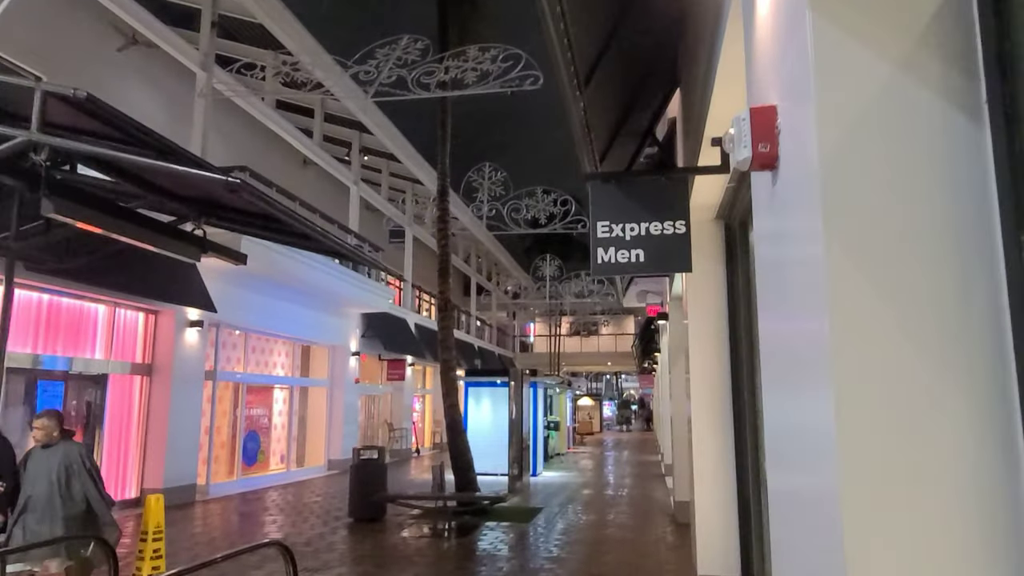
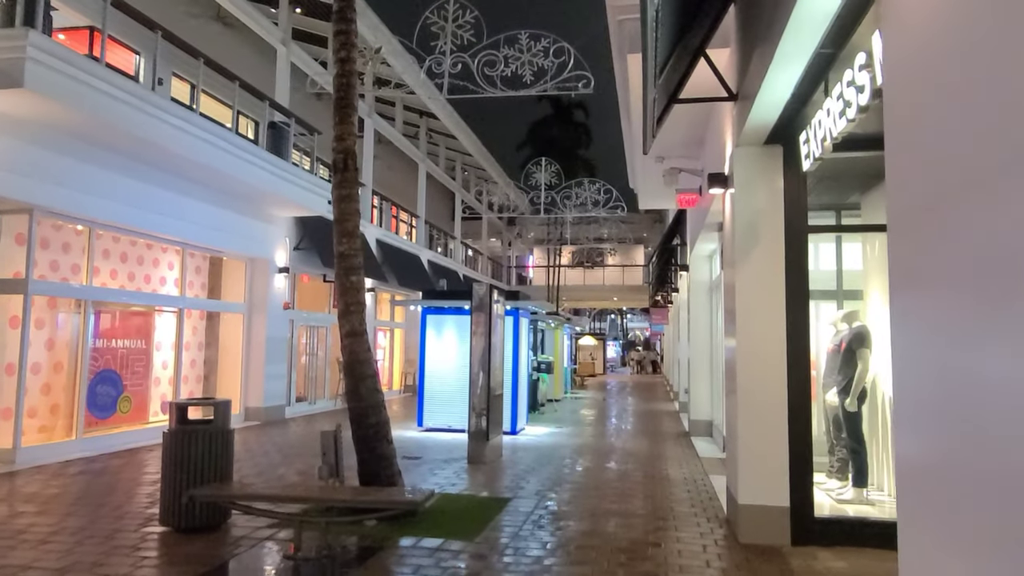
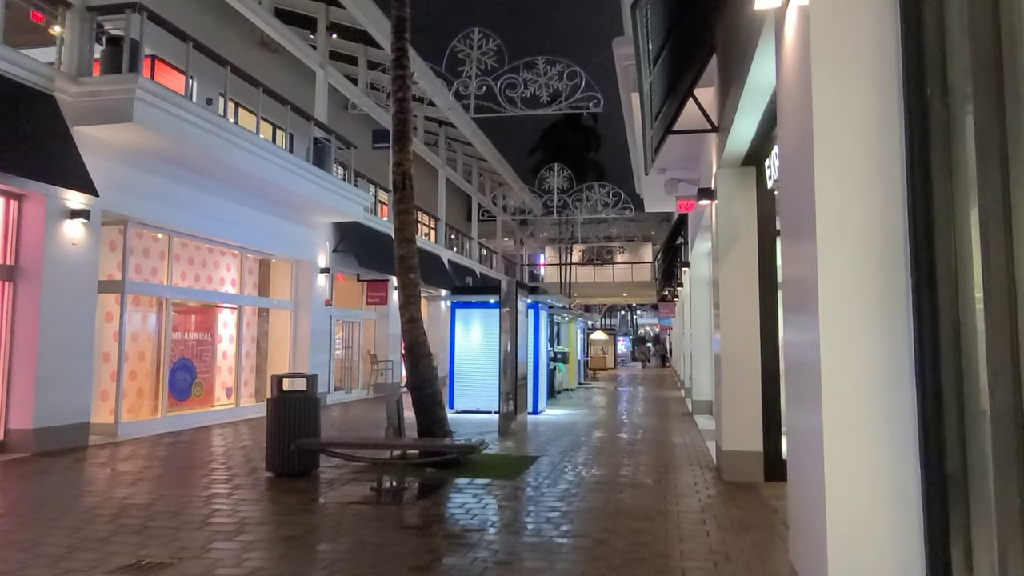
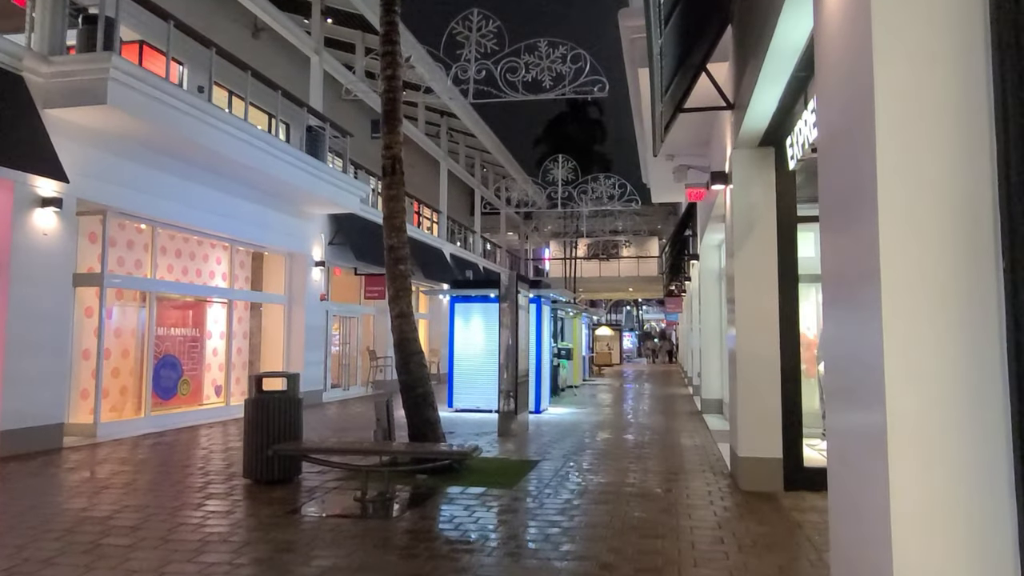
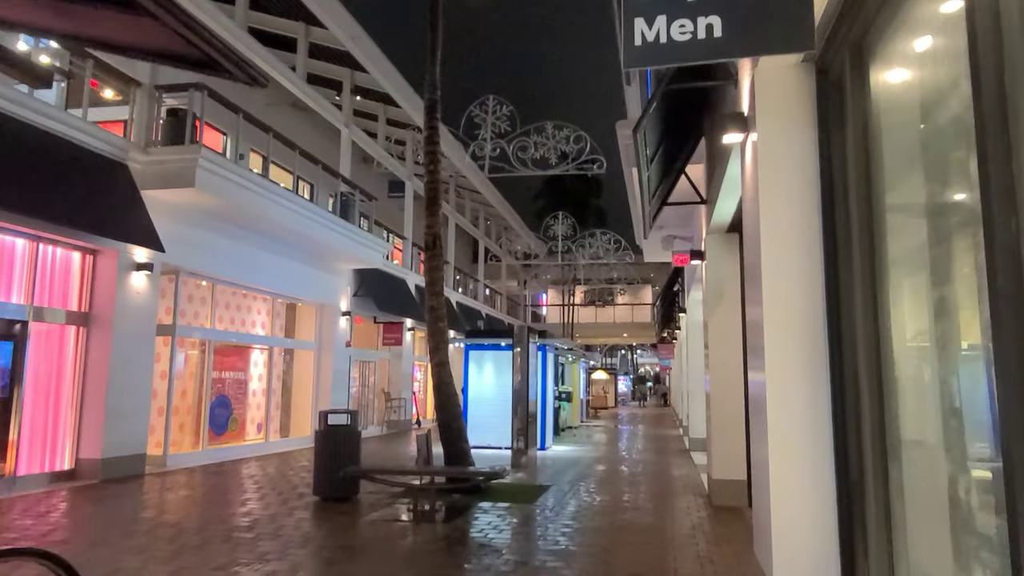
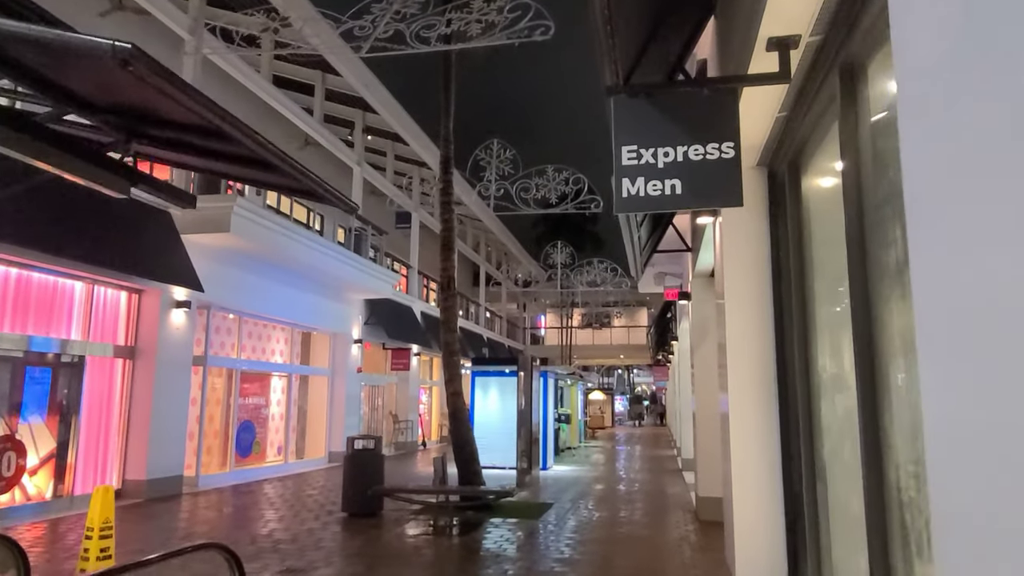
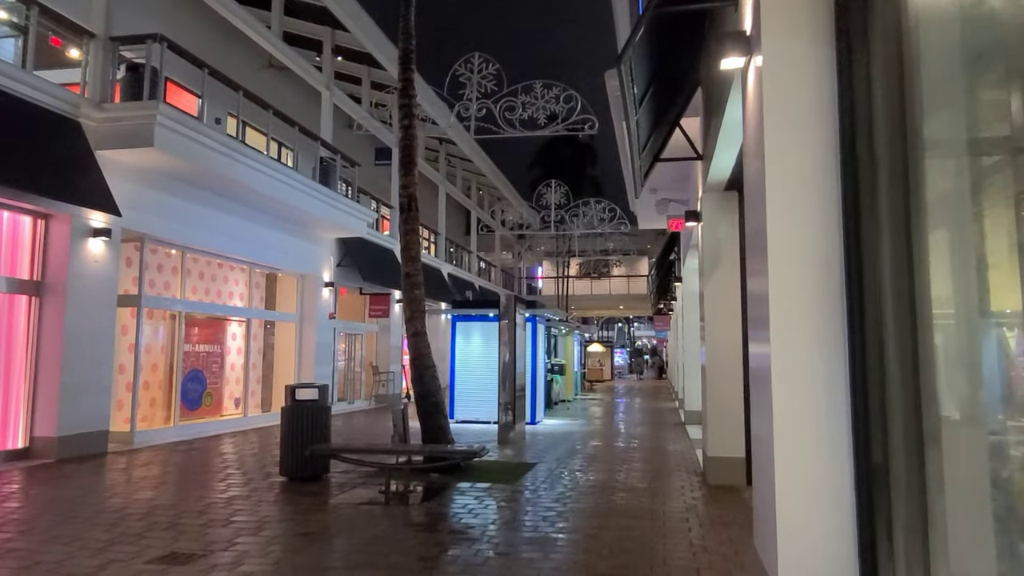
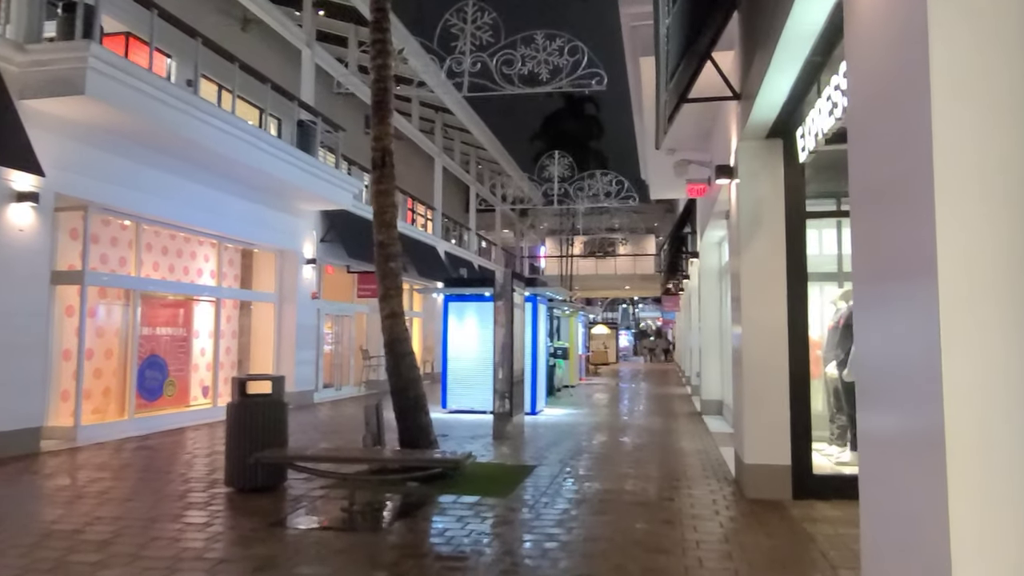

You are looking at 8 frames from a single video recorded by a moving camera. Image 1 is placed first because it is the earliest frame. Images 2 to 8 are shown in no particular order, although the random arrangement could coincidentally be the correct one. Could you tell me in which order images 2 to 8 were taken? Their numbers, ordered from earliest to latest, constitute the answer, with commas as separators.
6, 5, 7, 3, 4, 8, 2
